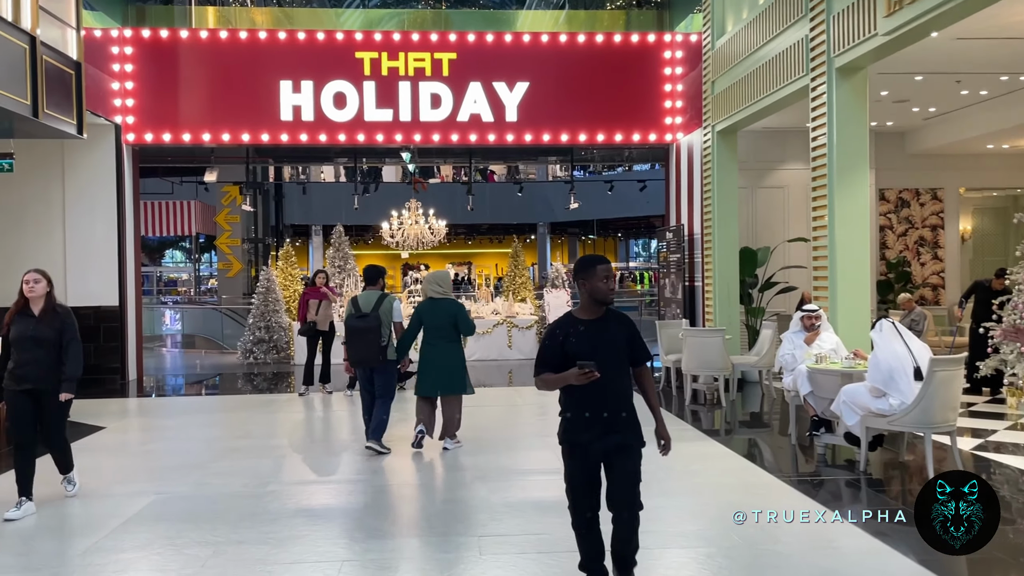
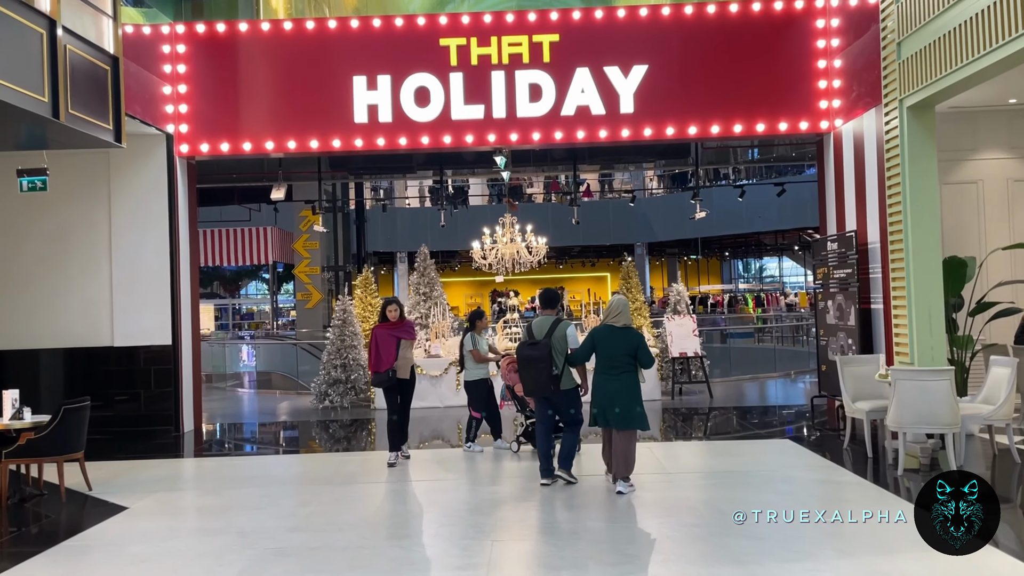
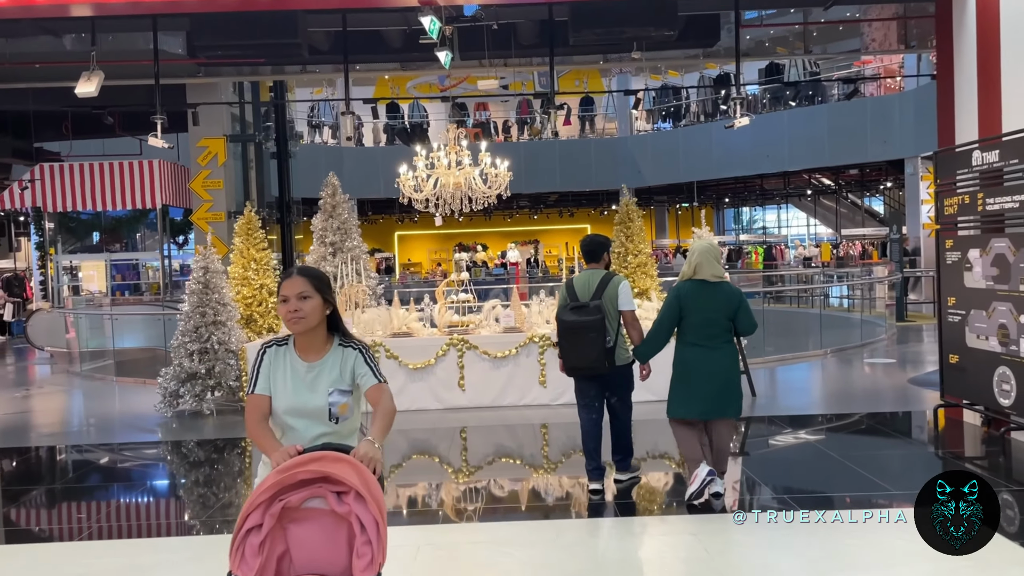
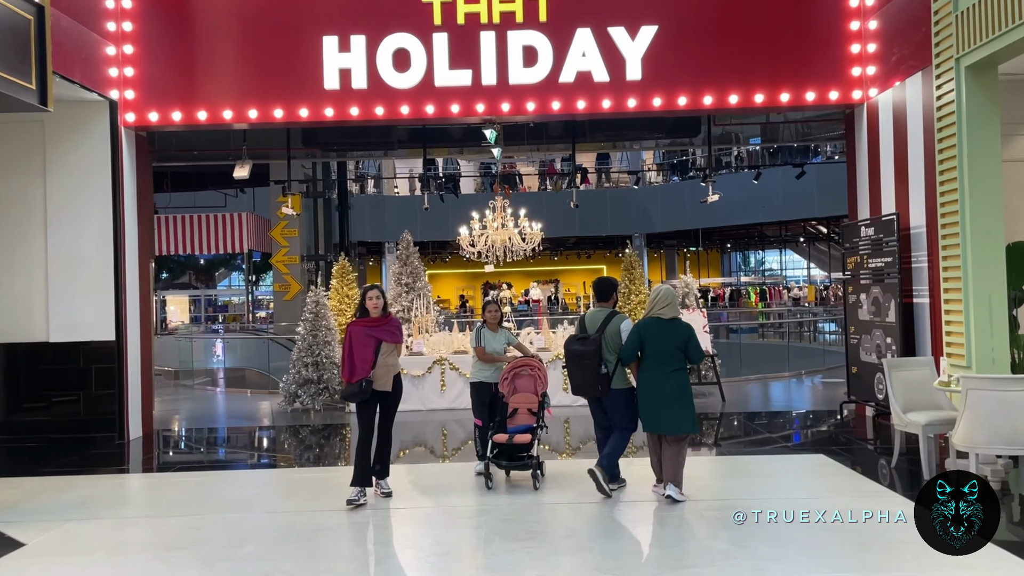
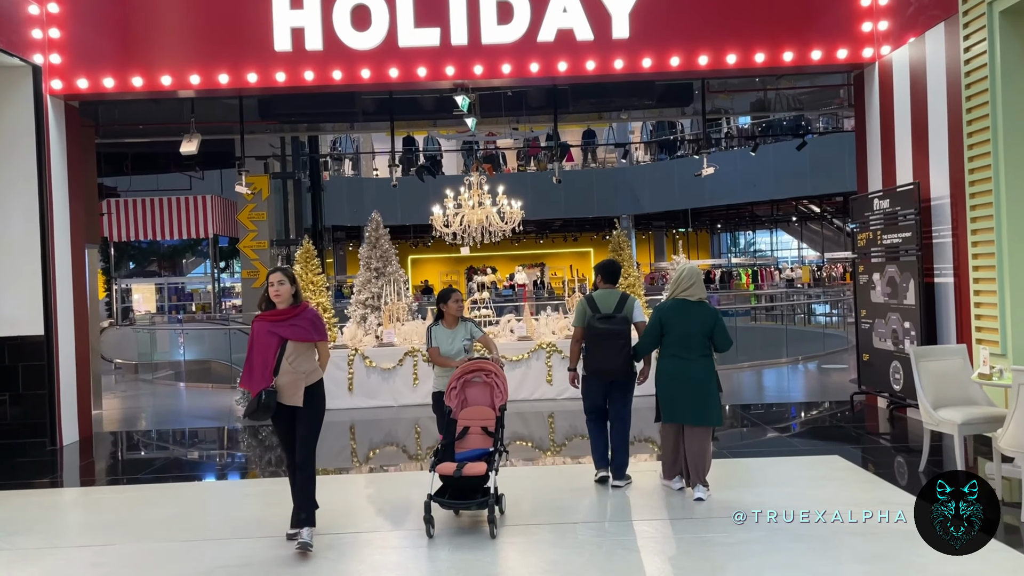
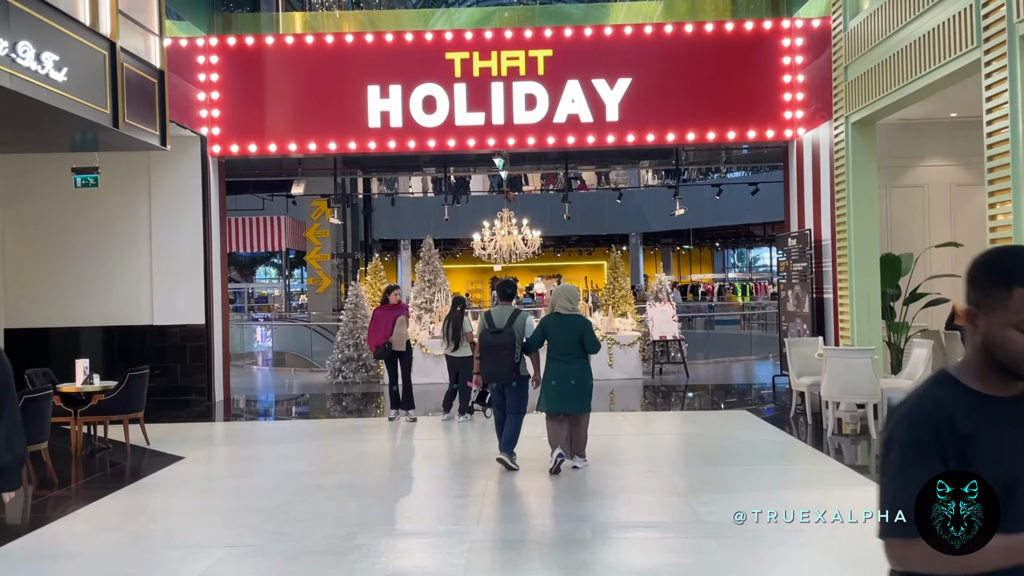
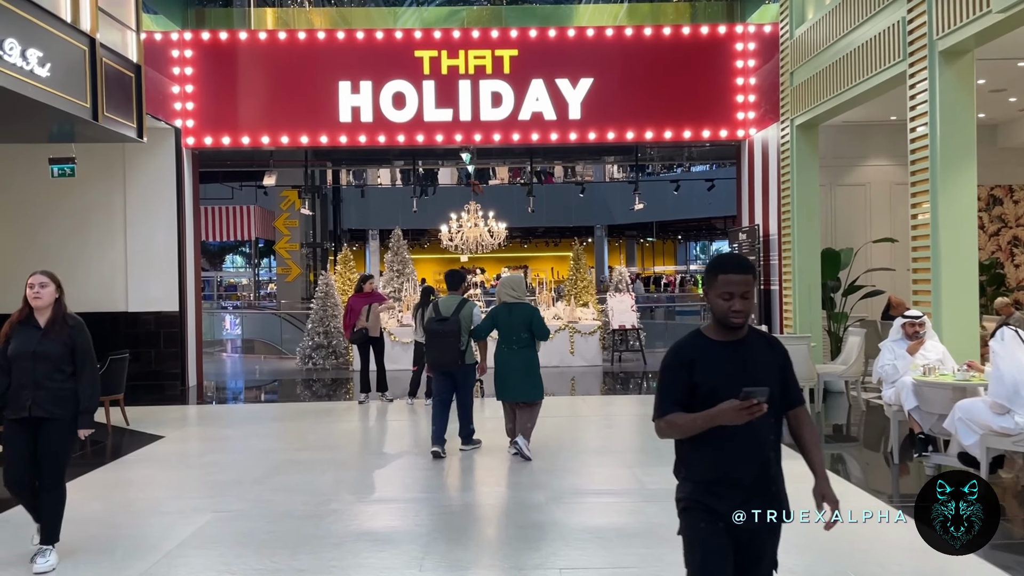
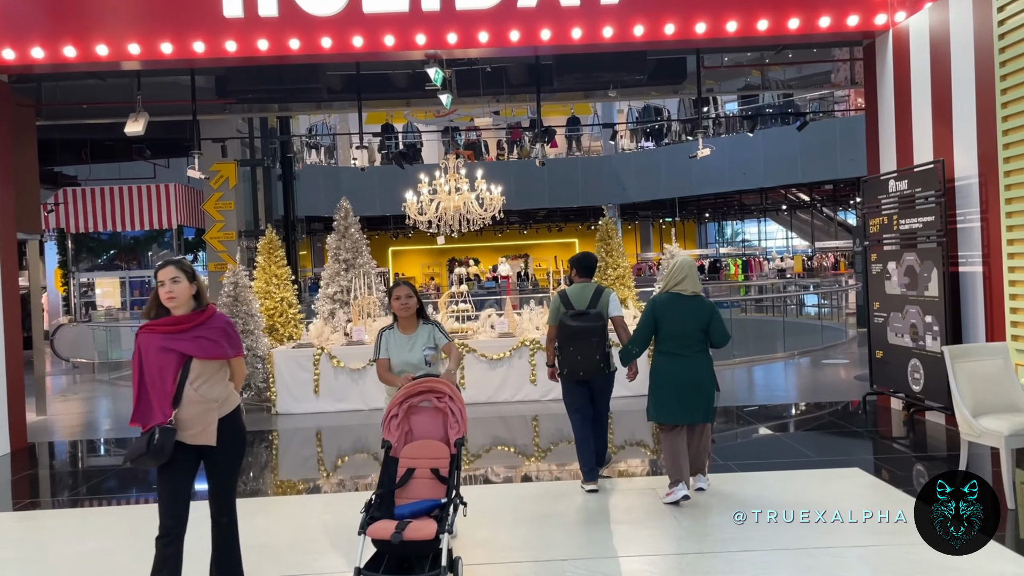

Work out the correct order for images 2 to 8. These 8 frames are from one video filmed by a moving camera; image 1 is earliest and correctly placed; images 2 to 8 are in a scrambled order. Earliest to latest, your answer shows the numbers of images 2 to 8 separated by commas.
7, 6, 2, 4, 5, 8, 3
